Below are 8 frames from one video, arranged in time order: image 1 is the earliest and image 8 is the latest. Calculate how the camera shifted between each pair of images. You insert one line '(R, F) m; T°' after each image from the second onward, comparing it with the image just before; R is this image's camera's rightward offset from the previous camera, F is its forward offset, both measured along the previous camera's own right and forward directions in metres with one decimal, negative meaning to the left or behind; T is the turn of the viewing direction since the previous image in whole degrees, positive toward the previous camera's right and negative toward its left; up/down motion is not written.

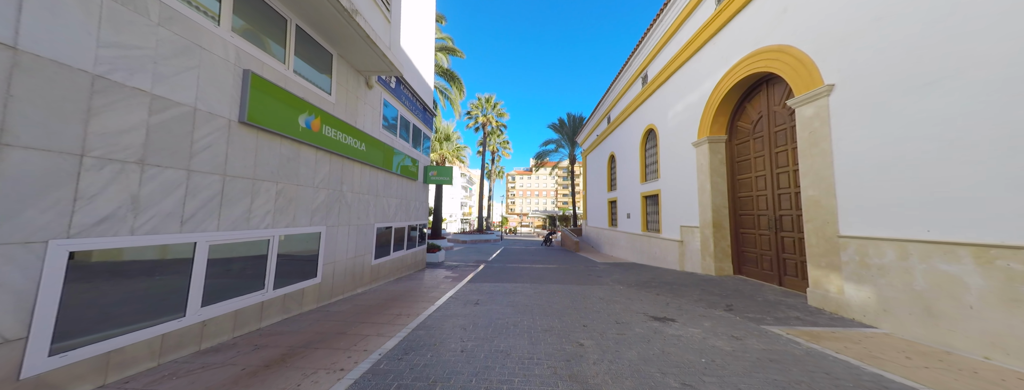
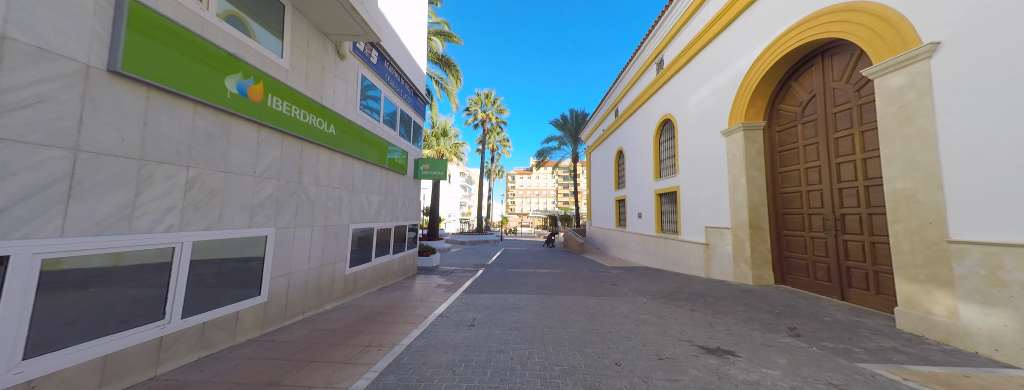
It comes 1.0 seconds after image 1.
(-0.1, +1.2) m; 0°
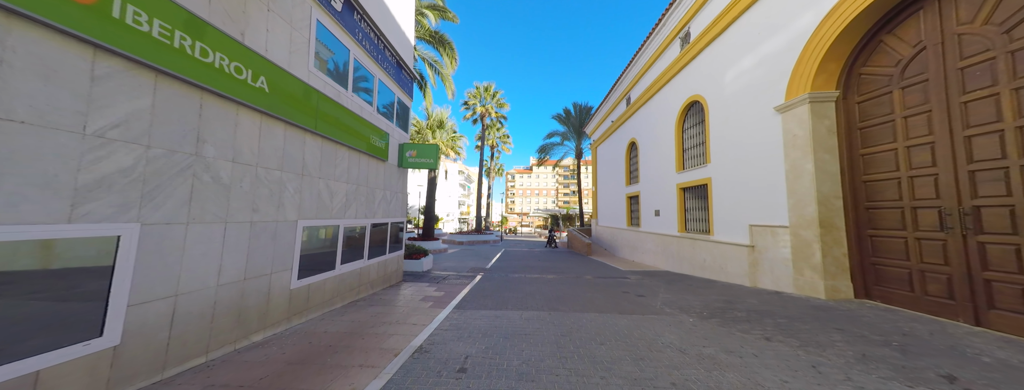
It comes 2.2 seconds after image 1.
(-0.1, +1.6) m; 0°
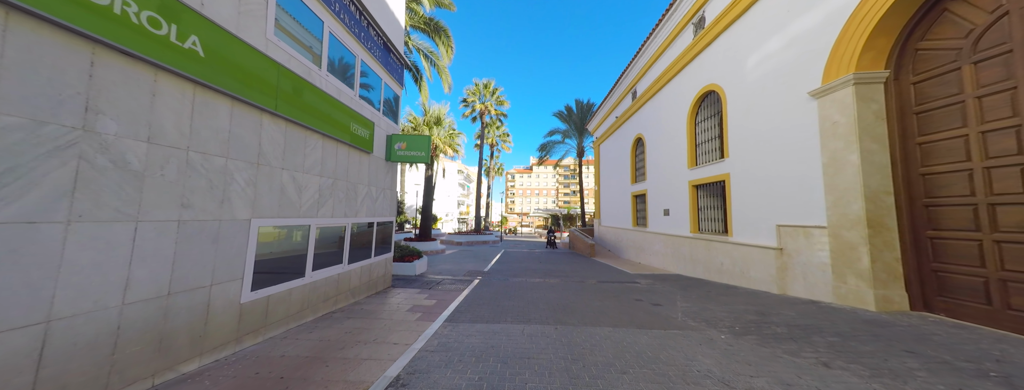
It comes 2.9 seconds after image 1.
(0.0, +0.8) m; 0°
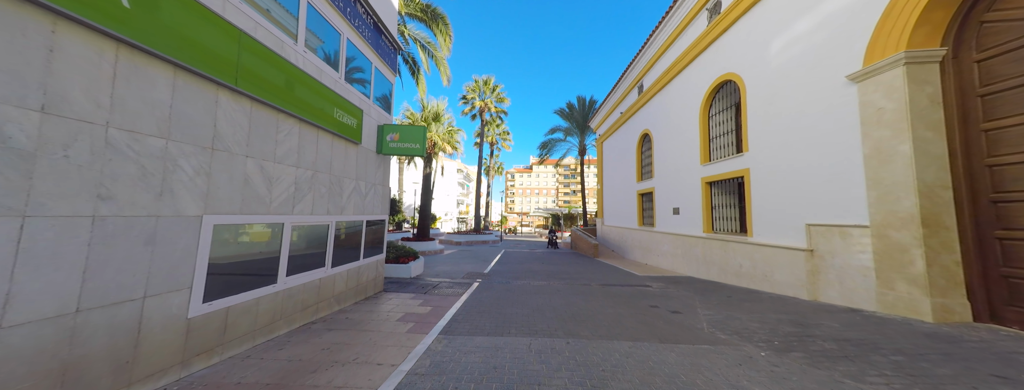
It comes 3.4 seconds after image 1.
(-0.1, +0.6) m; 0°
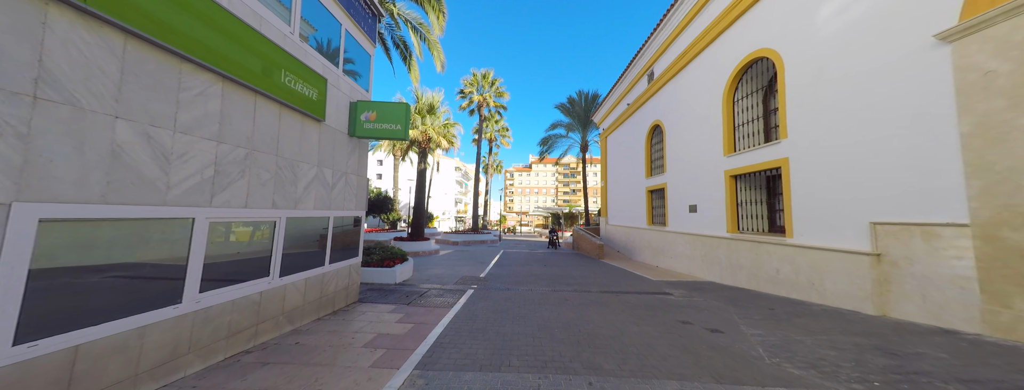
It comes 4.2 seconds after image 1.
(0.0, +1.1) m; 0°
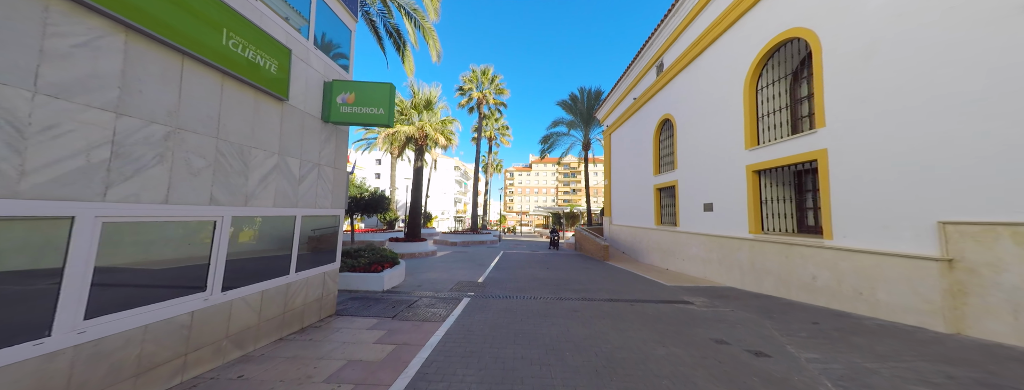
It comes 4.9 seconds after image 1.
(0.0, +0.8) m; 0°
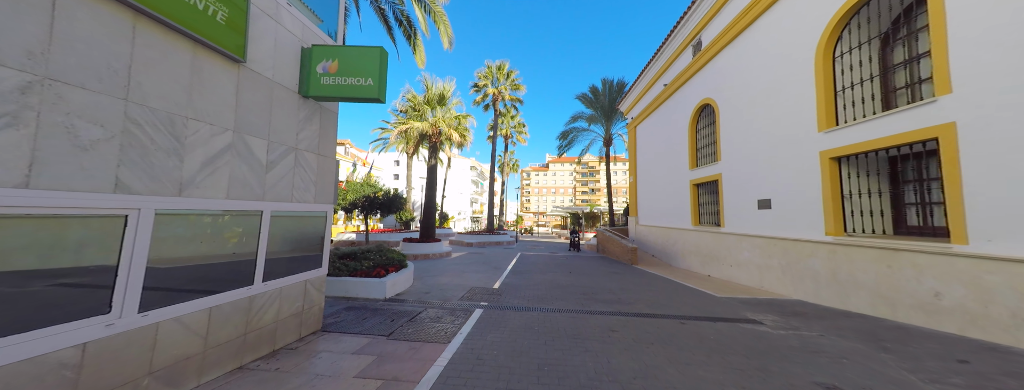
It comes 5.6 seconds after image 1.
(-0.1, +1.0) m; -4°
